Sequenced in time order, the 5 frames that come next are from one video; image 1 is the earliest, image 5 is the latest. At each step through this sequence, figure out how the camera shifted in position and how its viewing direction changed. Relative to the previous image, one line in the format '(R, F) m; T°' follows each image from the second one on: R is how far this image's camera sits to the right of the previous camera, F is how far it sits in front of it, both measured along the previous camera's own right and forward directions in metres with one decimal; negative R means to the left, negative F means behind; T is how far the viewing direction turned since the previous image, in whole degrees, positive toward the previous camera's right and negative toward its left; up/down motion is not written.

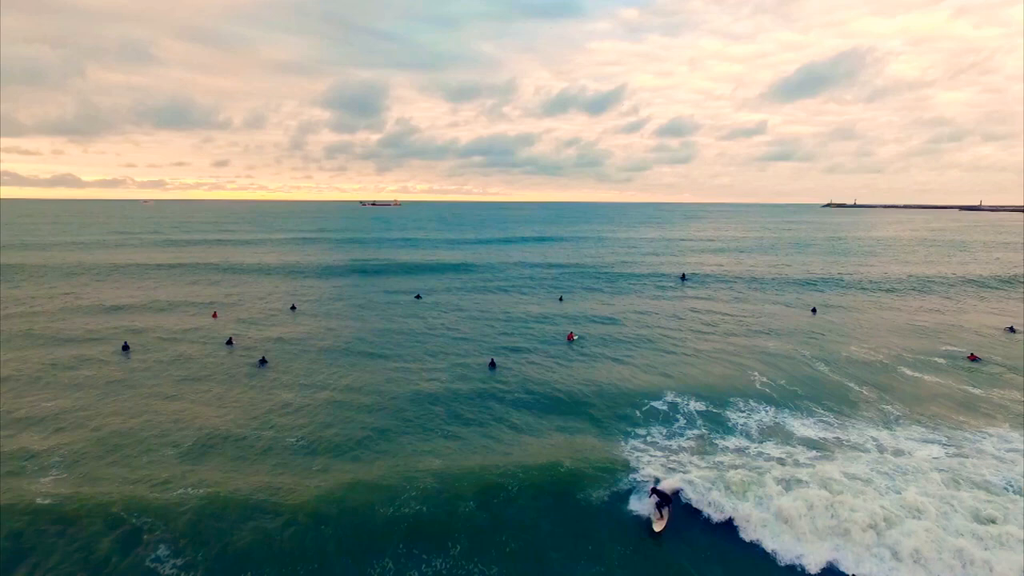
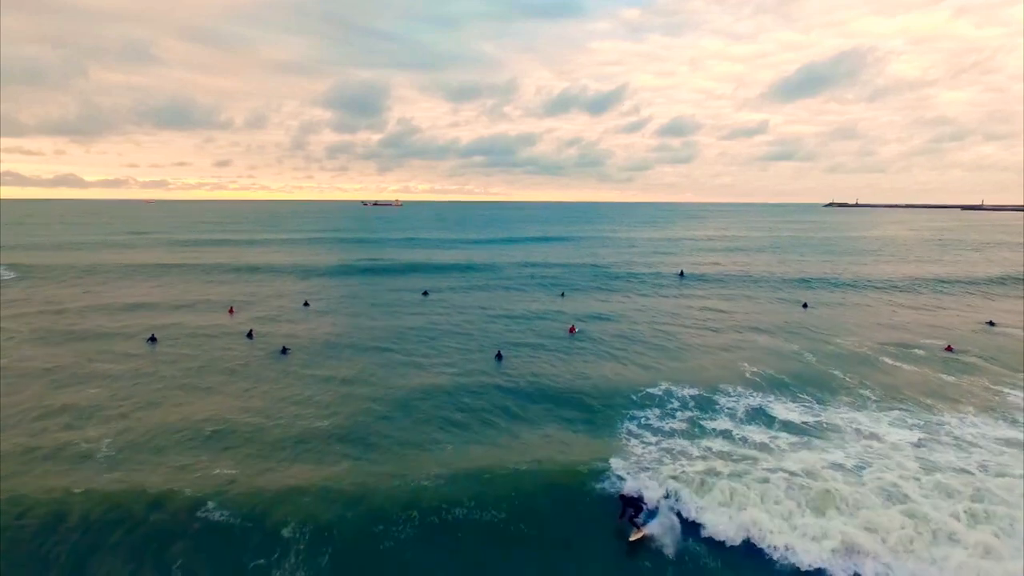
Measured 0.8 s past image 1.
(-1.5, +2.8) m; 0°
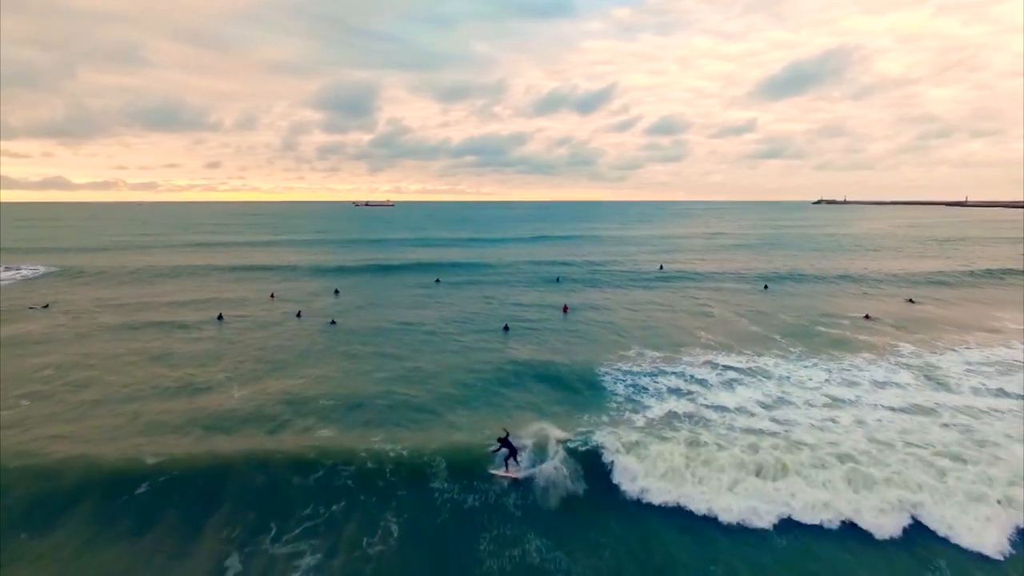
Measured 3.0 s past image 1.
(-0.6, -6.0) m; +1°
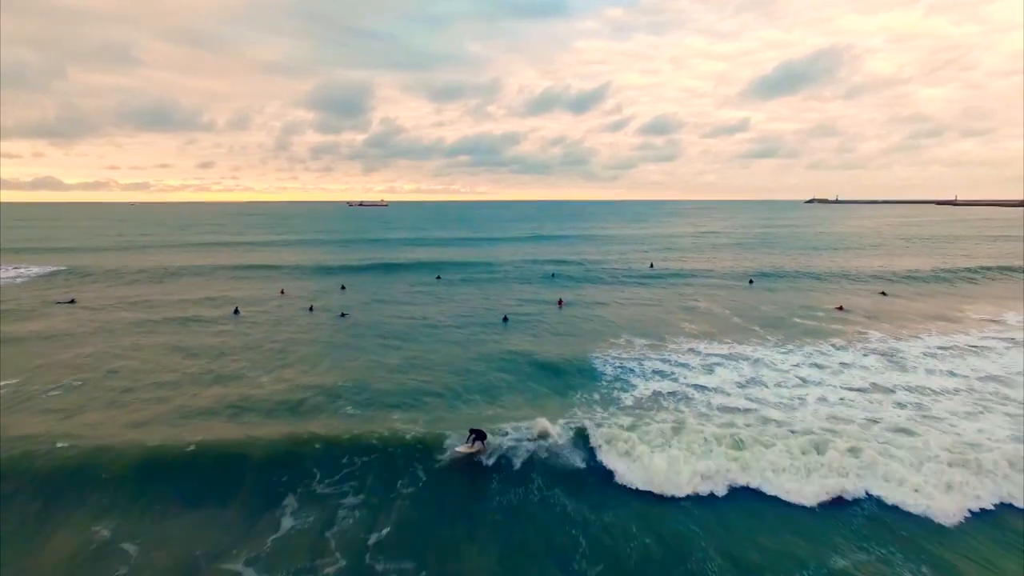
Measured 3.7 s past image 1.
(-0.2, -2.3) m; +1°
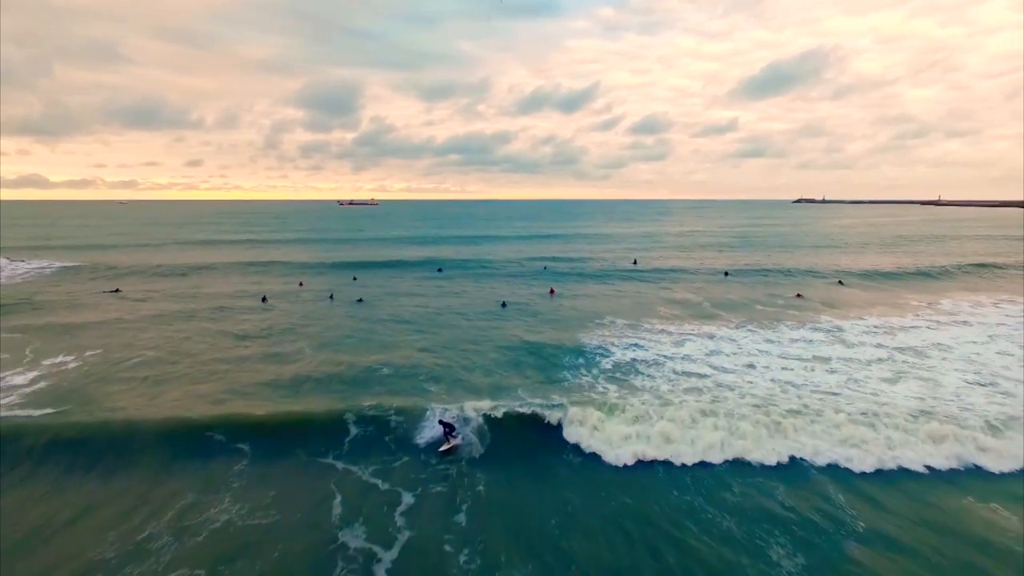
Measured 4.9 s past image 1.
(-0.4, -4.4) m; +1°
